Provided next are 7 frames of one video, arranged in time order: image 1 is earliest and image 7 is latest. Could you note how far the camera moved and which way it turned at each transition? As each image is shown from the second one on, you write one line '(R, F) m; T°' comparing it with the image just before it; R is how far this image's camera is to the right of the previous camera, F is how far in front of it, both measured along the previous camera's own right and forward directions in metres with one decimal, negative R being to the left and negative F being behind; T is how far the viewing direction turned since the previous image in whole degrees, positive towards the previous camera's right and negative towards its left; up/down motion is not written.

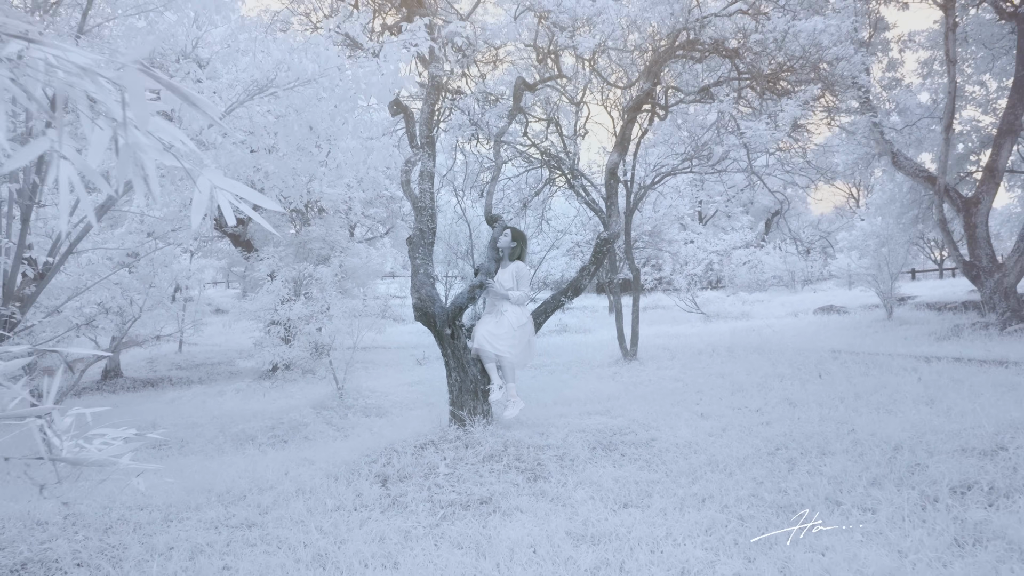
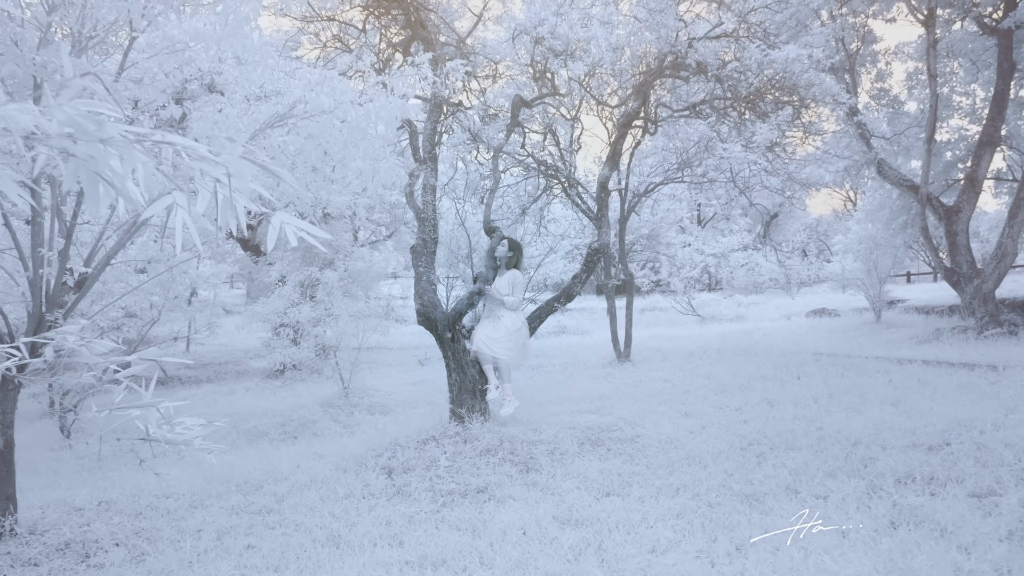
(+0.1, -0.4) m; 0°
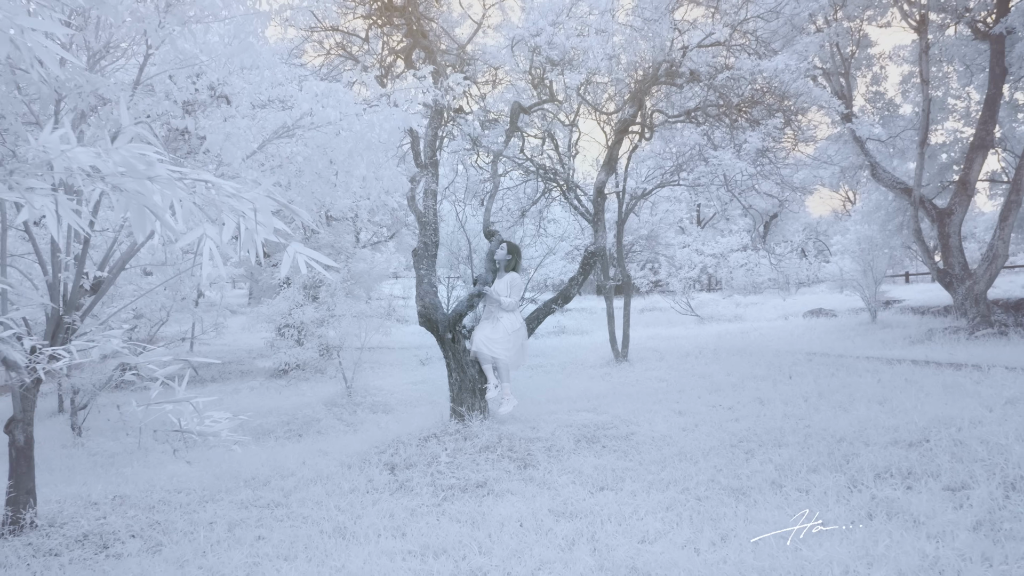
(0.0, -0.2) m; 0°
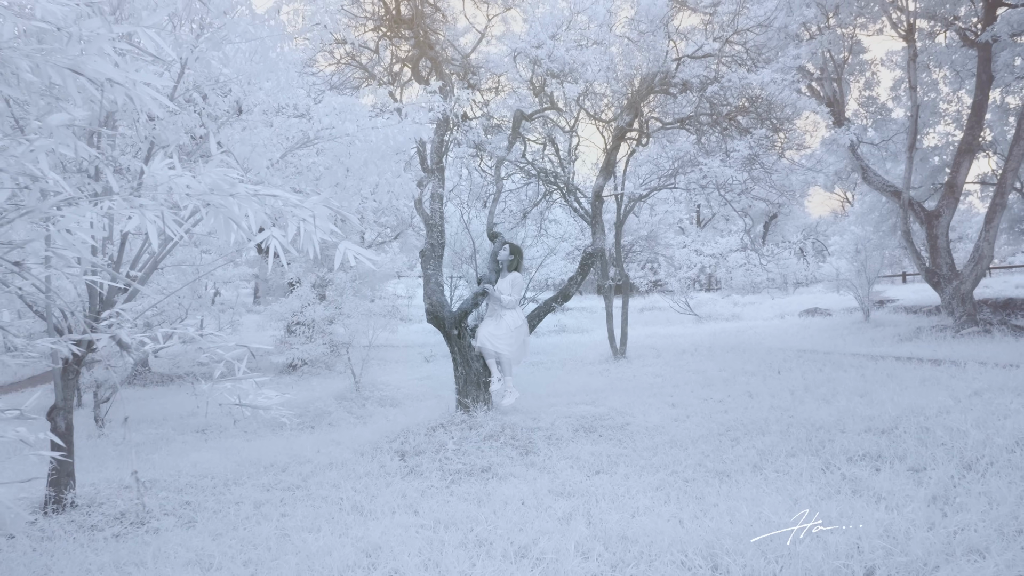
(0.0, -0.4) m; 0°
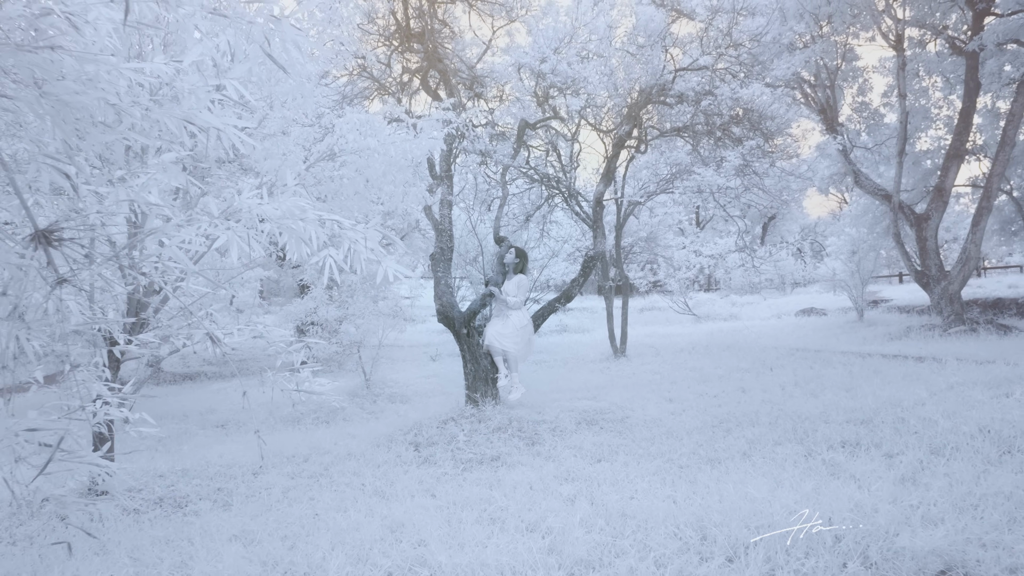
(-0.1, -0.4) m; 0°
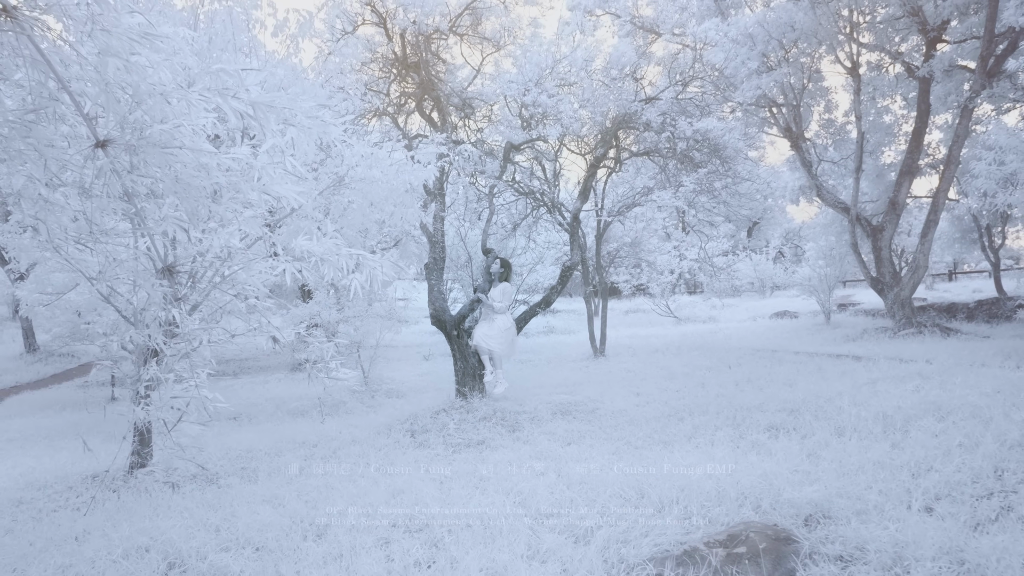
(+0.1, -1.0) m; +1°
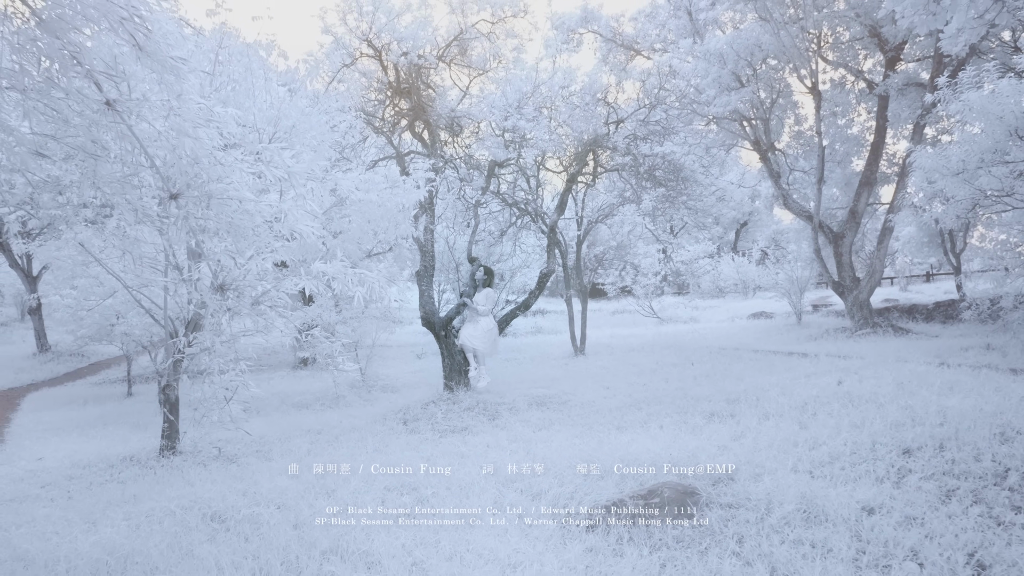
(+0.2, -1.0) m; 0°
